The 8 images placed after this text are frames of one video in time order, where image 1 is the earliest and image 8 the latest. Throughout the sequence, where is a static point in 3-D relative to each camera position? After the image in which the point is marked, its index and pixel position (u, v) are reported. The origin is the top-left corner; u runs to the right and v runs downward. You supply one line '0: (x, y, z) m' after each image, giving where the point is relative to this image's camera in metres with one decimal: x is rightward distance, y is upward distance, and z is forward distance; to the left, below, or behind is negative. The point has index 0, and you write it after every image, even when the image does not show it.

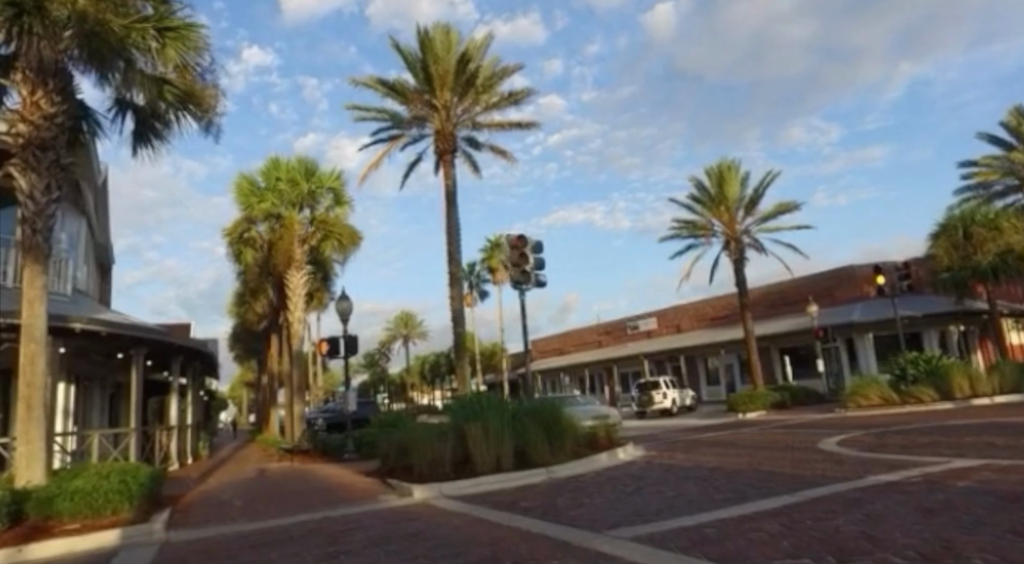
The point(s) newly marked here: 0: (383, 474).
0: (-2.5, -3.8, +13.5) m
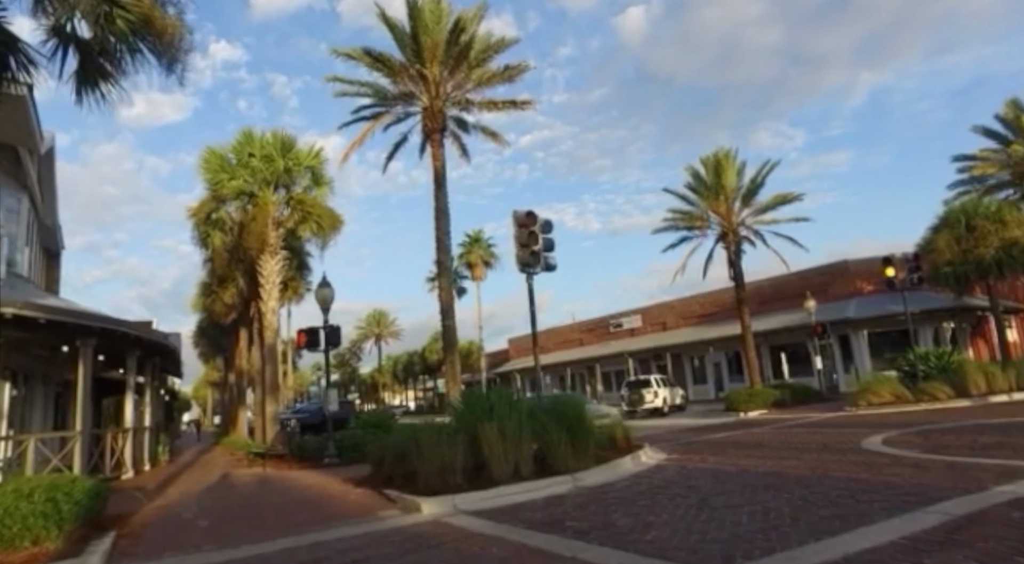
0: (-2.3, -3.4, +11.5) m
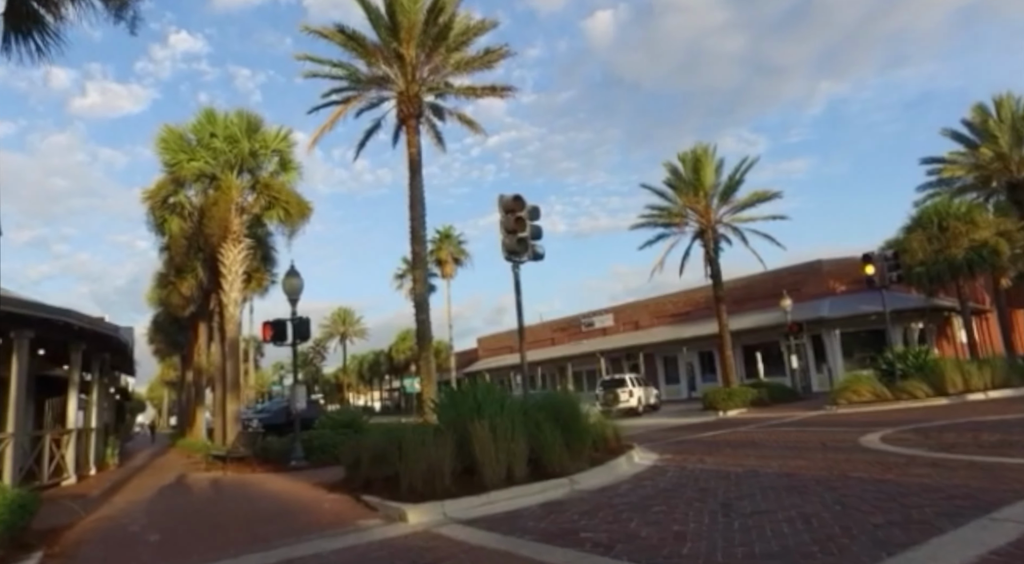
0: (-2.4, -3.1, +10.4) m
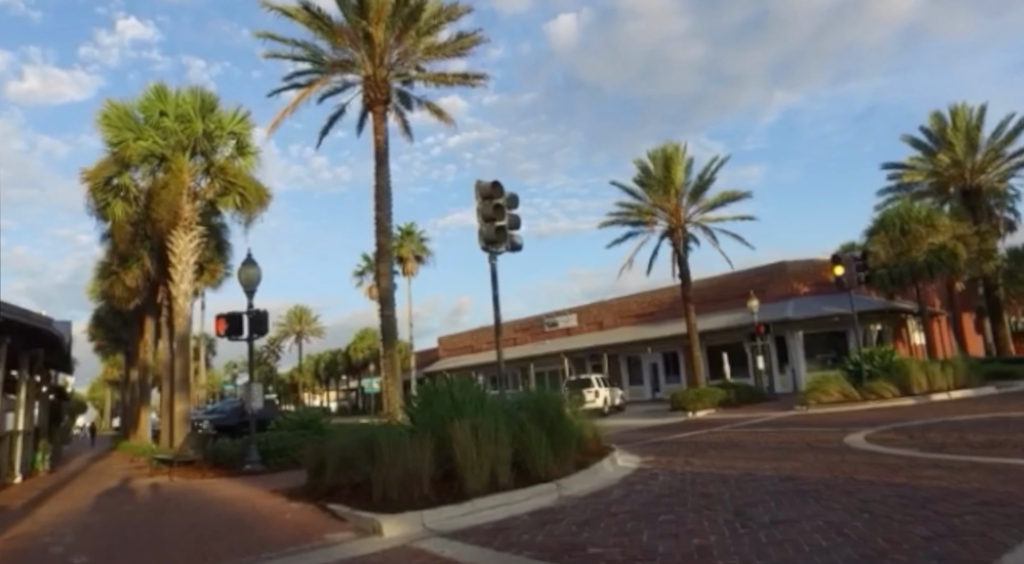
0: (-2.7, -2.9, +9.4) m
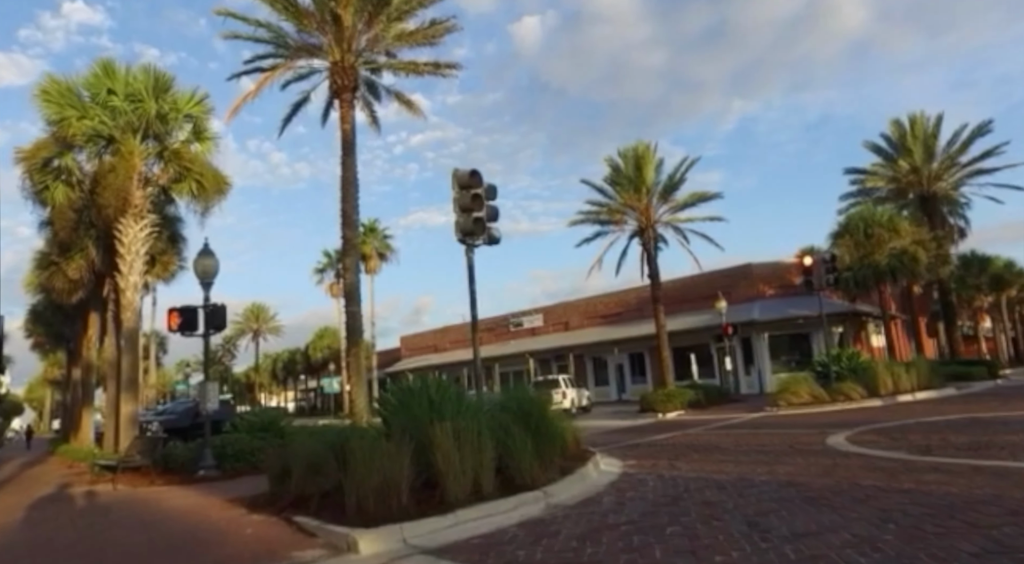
0: (-2.9, -2.8, +8.5) m
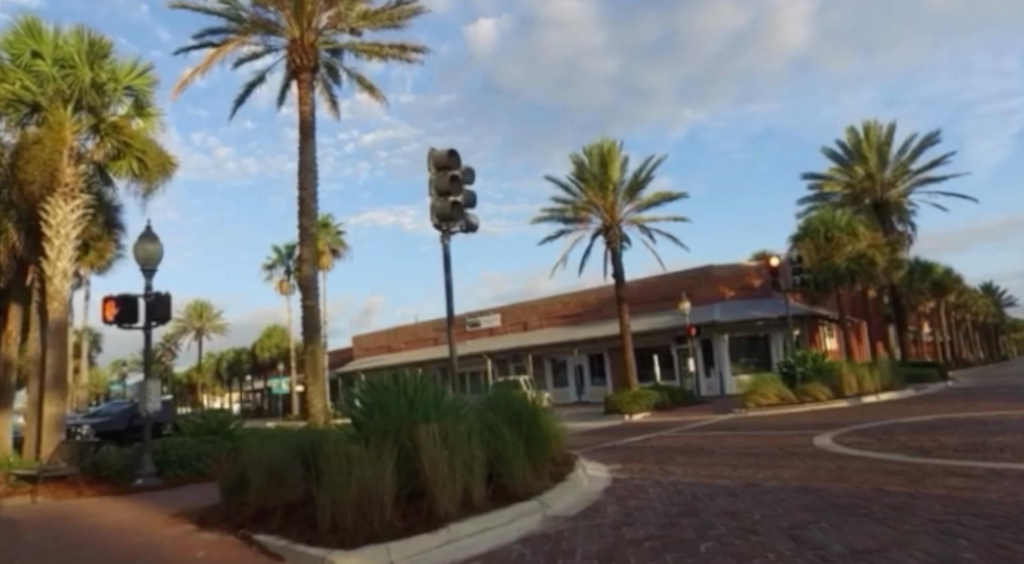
0: (-3.0, -2.6, +7.4) m
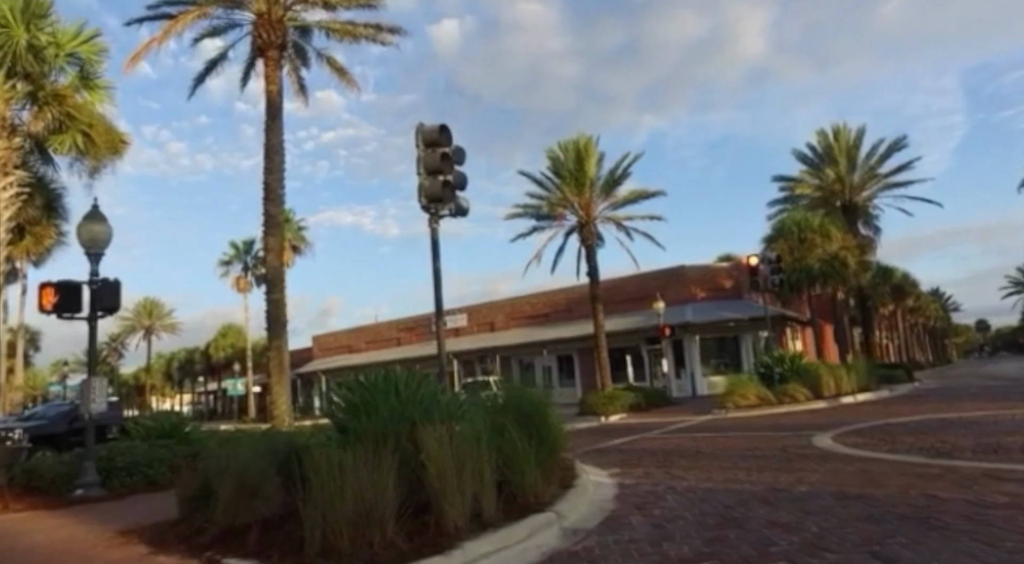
0: (-2.8, -2.3, +6.2) m
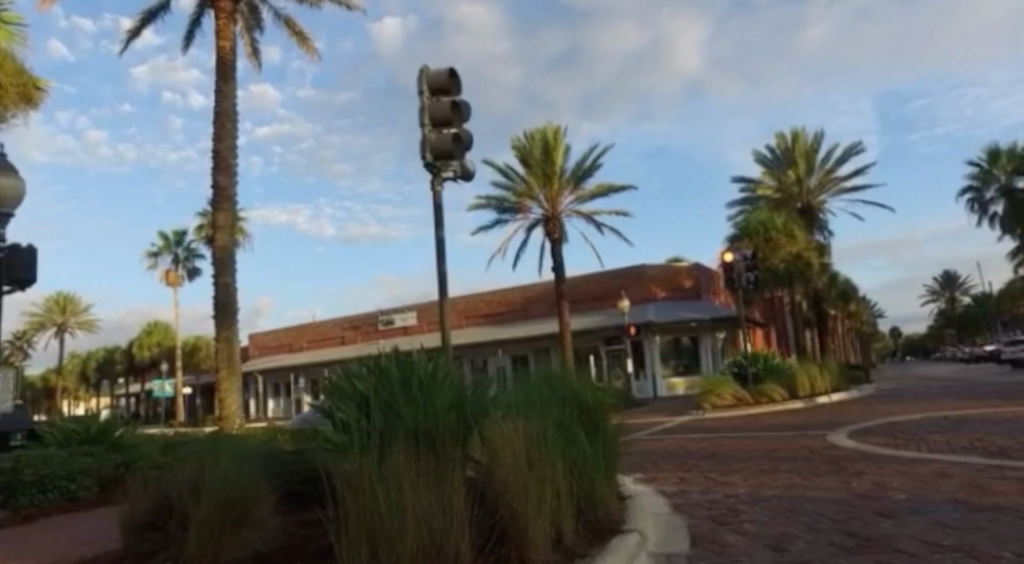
0: (-2.2, -1.9, +4.3) m
